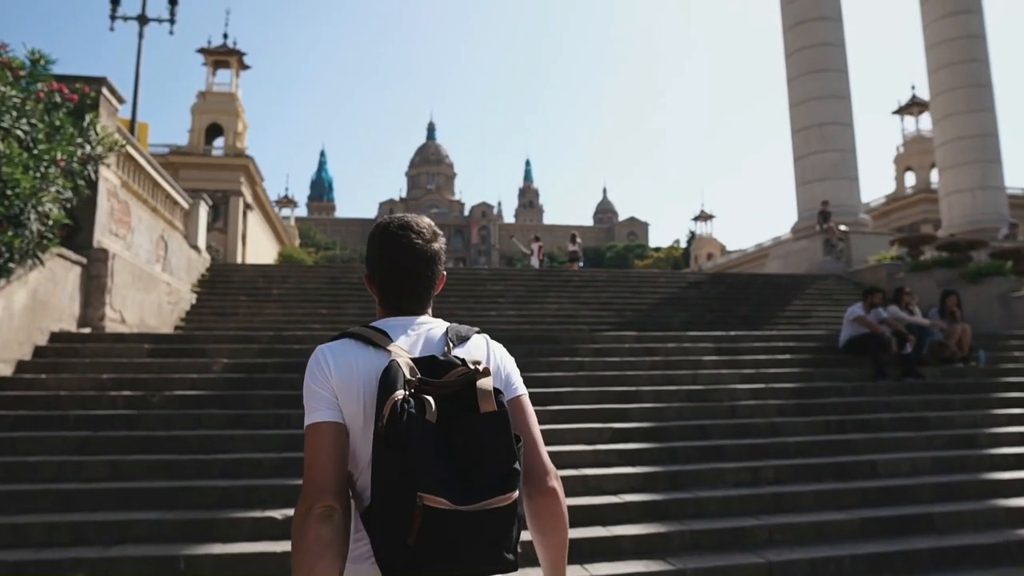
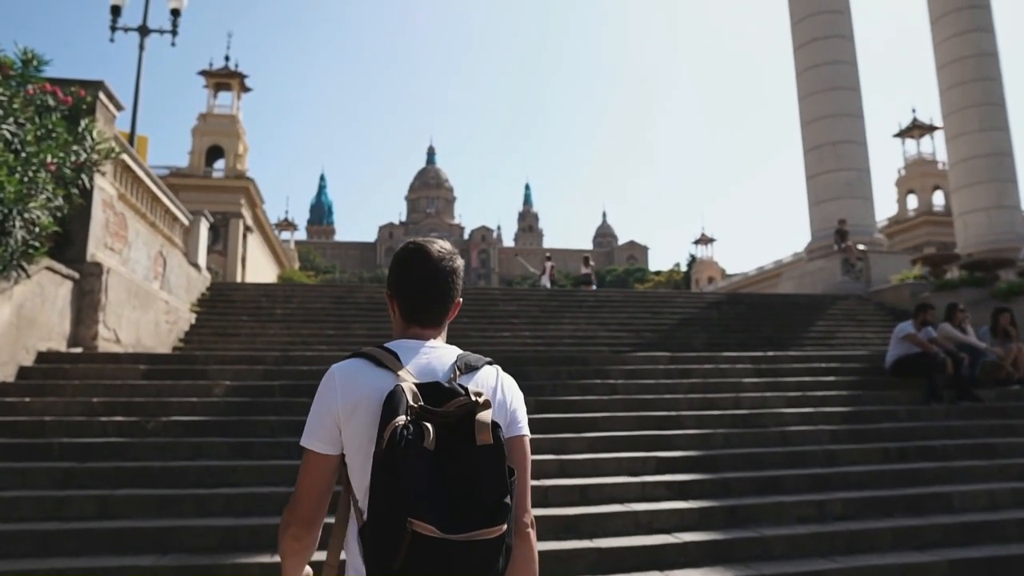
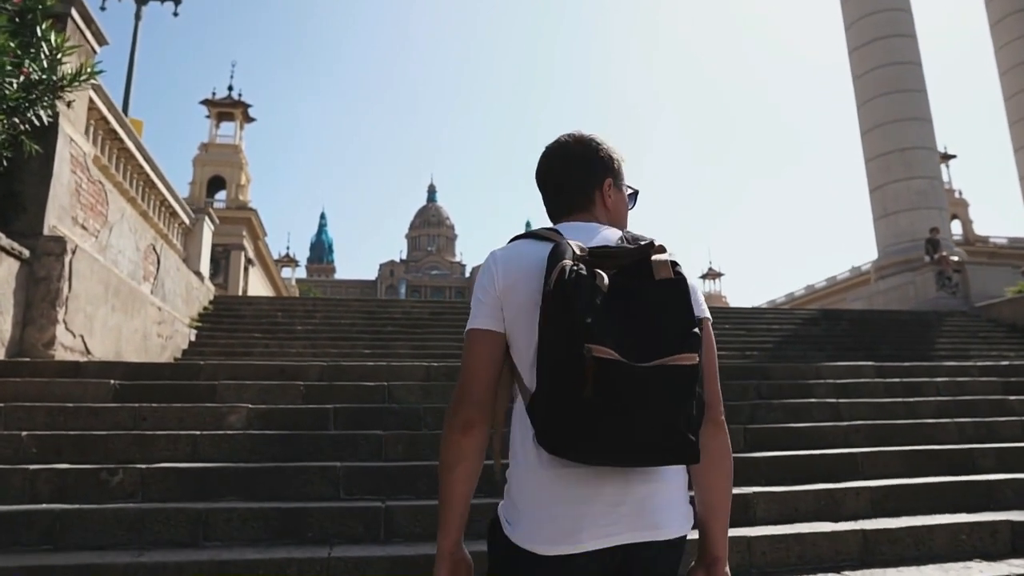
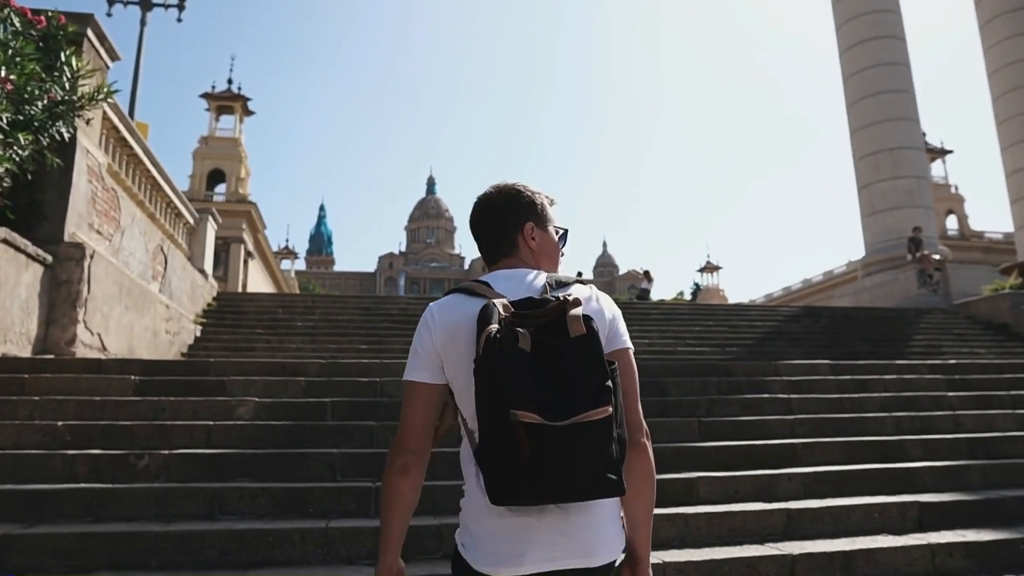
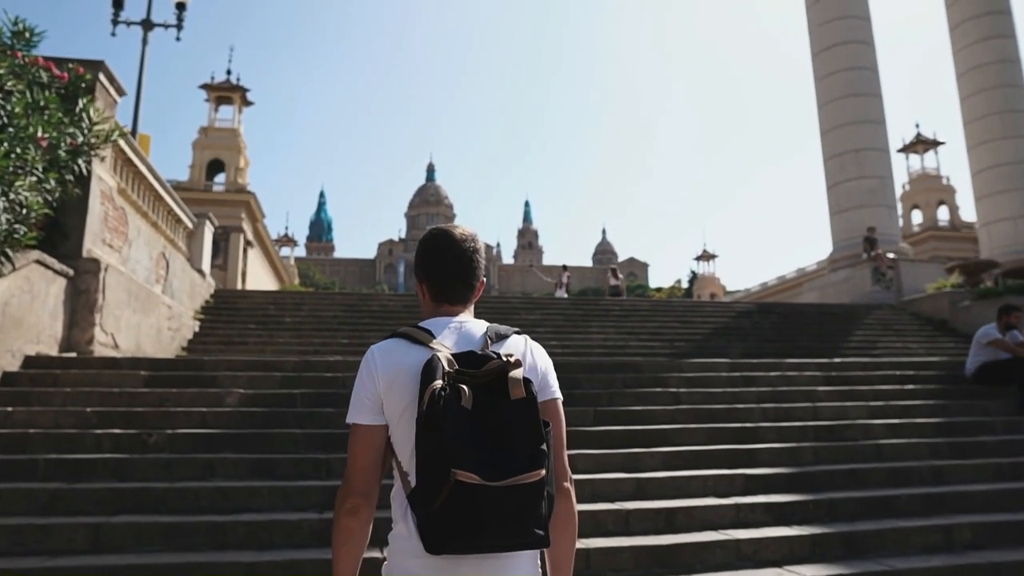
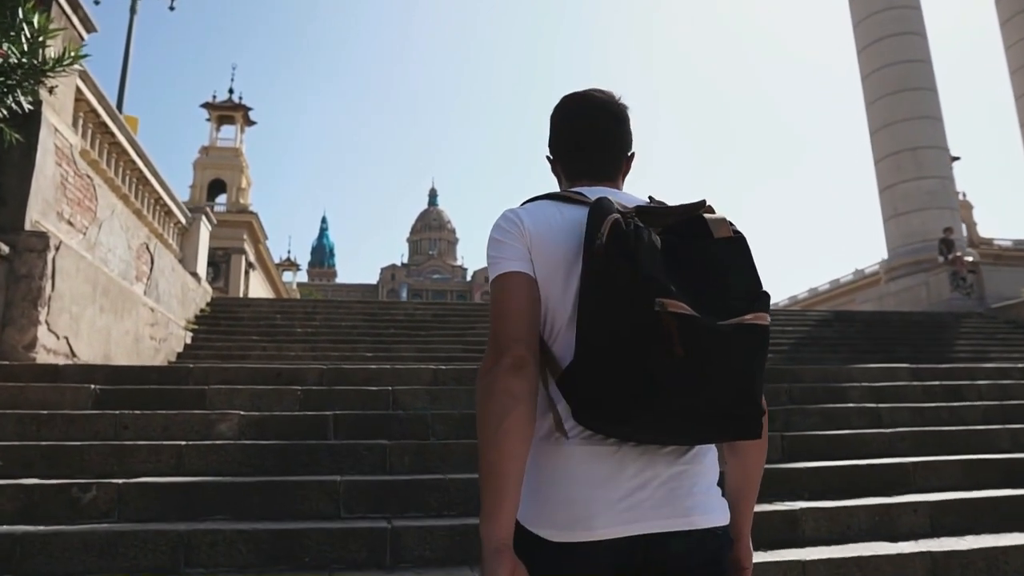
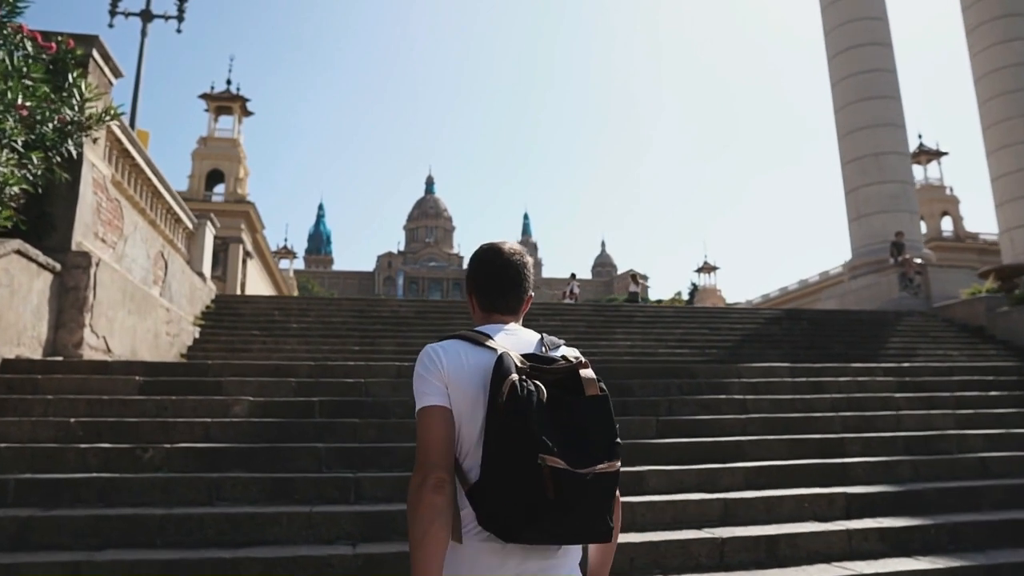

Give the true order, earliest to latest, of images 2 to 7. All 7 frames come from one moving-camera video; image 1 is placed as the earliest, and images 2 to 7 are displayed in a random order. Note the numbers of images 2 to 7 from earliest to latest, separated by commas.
2, 5, 7, 4, 3, 6
